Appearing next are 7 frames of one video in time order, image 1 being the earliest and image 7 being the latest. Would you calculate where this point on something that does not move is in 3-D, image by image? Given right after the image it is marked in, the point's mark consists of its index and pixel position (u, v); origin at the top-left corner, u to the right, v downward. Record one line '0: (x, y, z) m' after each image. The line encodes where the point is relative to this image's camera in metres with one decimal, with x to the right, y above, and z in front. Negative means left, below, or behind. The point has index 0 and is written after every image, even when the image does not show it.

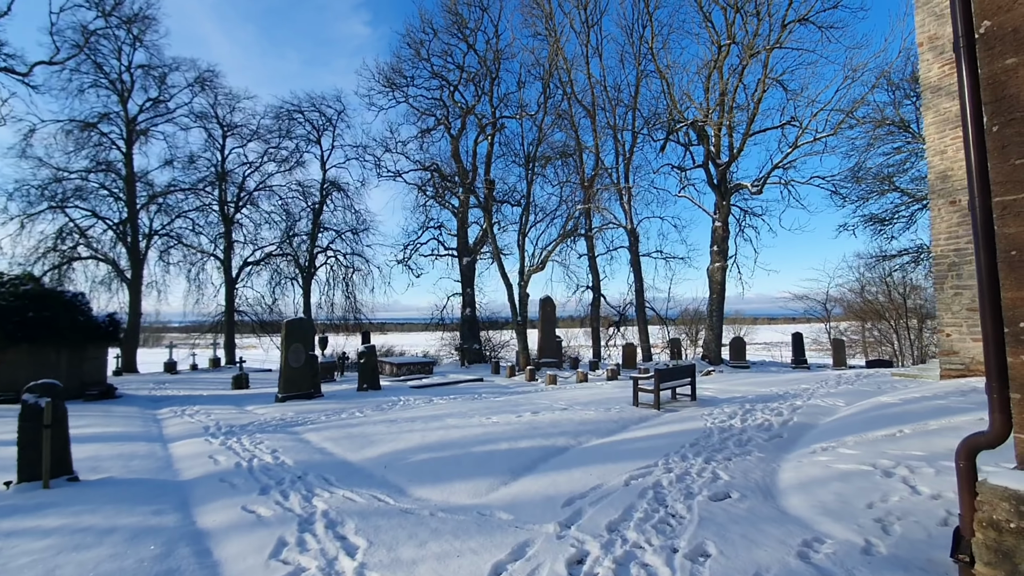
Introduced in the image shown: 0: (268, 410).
0: (-5.2, -2.6, +10.8) m
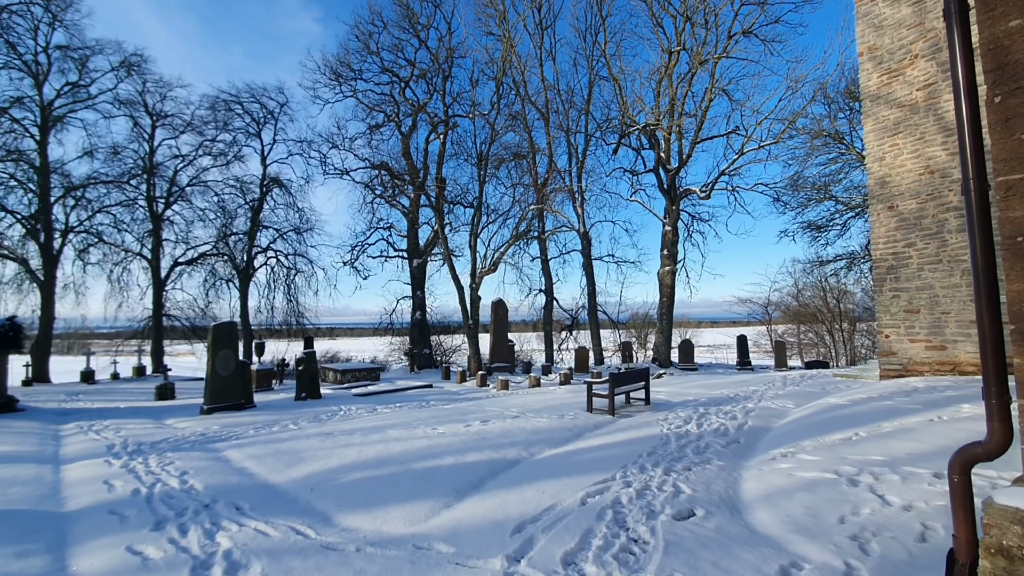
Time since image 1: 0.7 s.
0: (-6.3, -2.6, +9.8) m
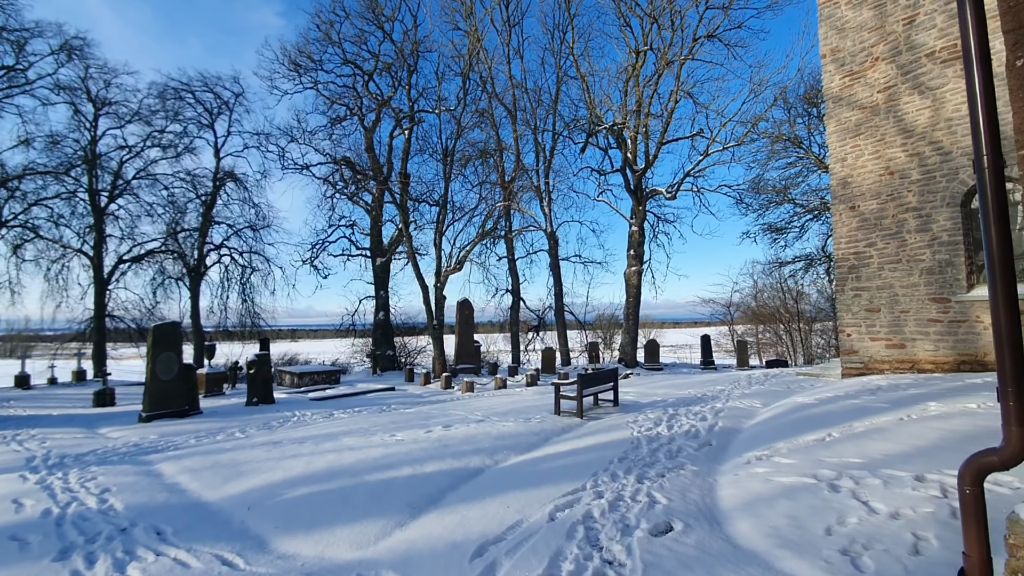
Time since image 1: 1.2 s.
0: (-6.9, -2.6, +9.0) m
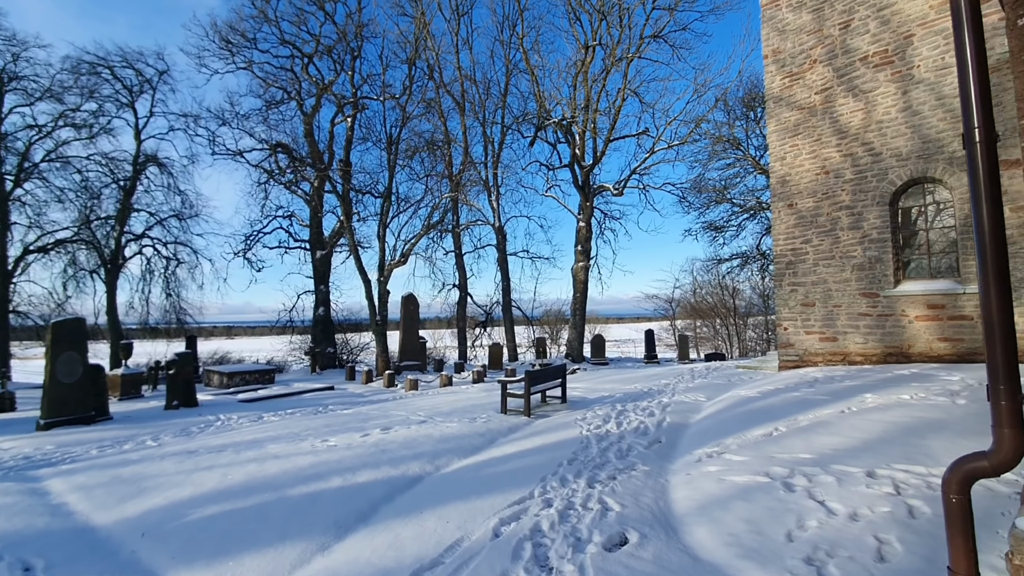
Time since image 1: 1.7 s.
0: (-7.8, -2.5, +7.9) m
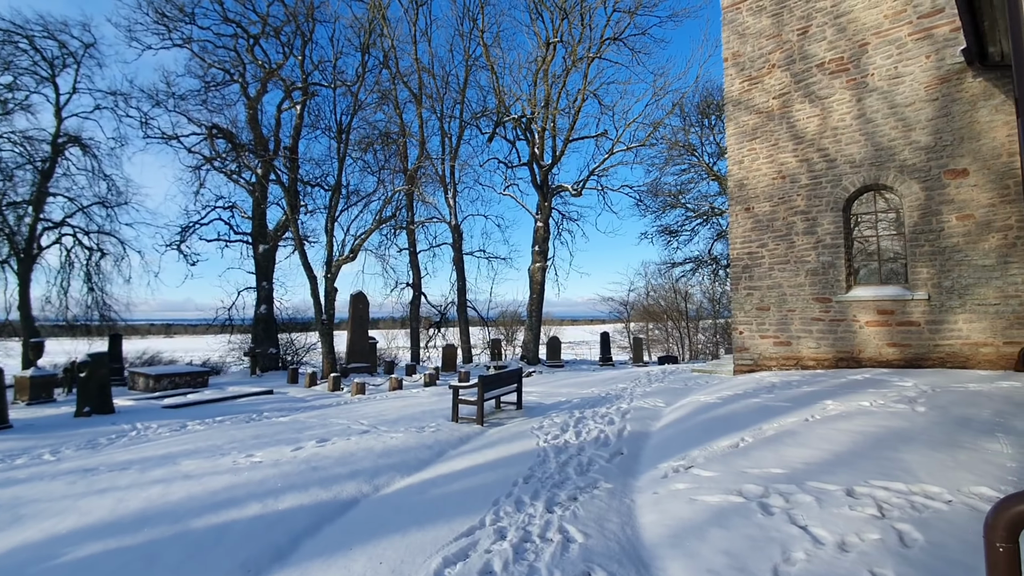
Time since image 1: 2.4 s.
0: (-8.5, -2.3, +6.7) m
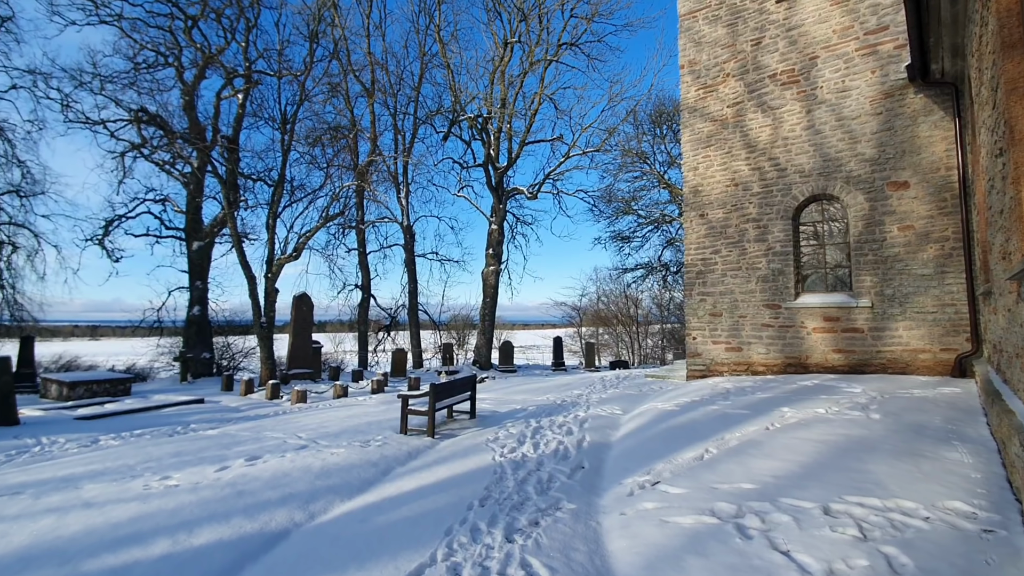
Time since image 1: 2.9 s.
0: (-9.0, -2.2, +5.4) m
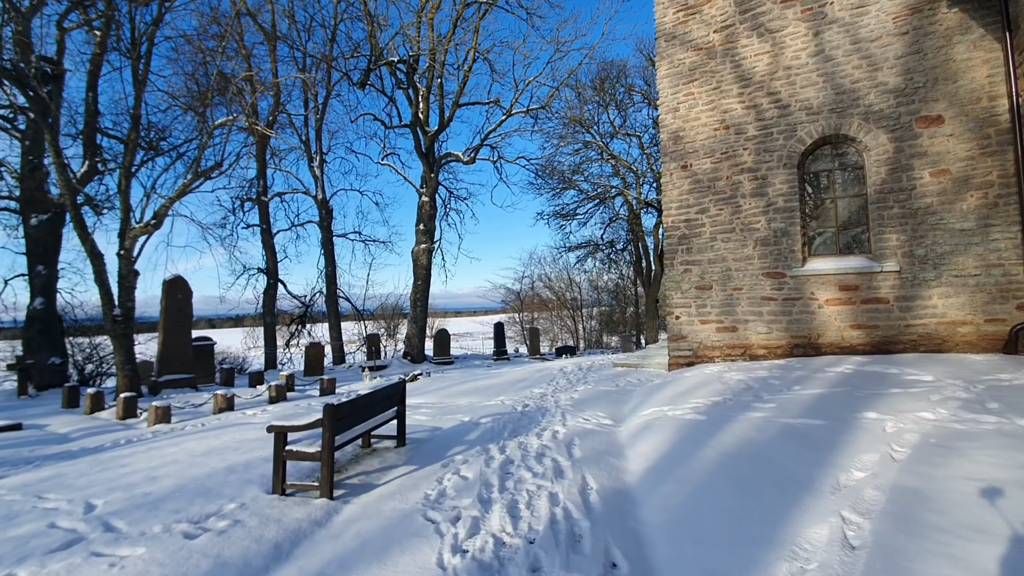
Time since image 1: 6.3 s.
0: (-9.2, -2.1, +1.8) m
